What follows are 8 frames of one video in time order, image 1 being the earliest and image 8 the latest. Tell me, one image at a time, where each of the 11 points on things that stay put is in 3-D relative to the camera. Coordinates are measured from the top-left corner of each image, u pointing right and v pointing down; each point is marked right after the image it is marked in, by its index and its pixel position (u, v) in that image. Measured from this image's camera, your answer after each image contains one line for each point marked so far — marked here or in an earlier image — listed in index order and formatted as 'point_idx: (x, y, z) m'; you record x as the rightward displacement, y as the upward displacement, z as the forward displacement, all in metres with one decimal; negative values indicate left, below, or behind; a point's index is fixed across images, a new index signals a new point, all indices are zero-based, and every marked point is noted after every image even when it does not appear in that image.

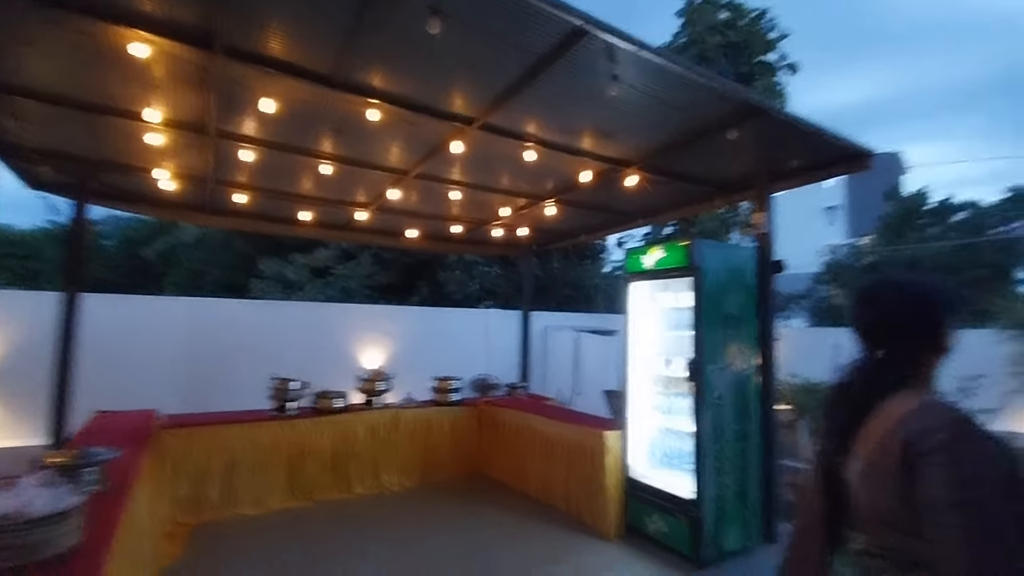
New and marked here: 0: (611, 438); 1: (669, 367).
0: (+1.0, -1.5, +4.7) m
1: (+1.6, -0.8, +4.9) m
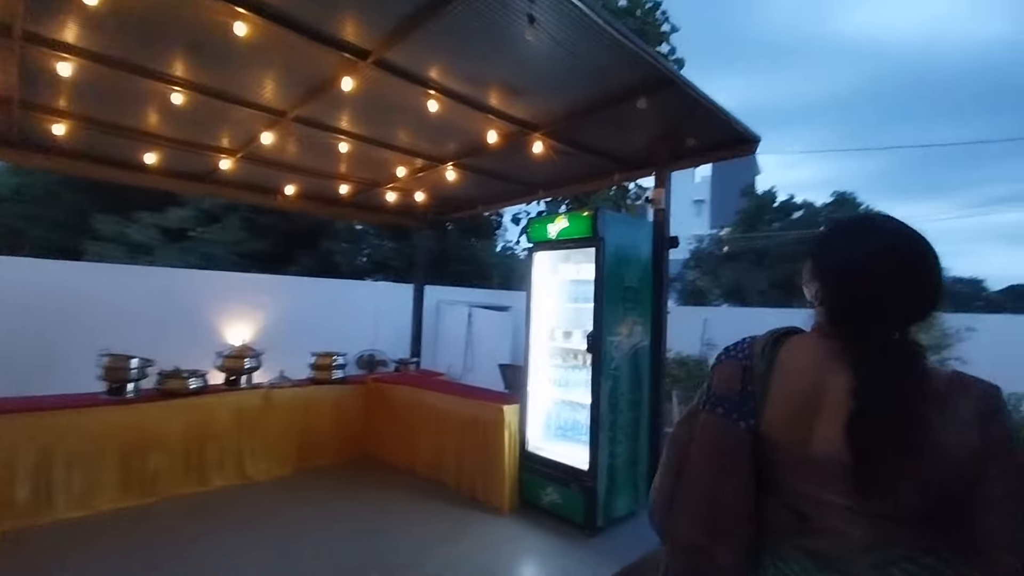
0: (0.0, -1.2, +4.6) m
1: (+0.6, -0.5, +4.8) m
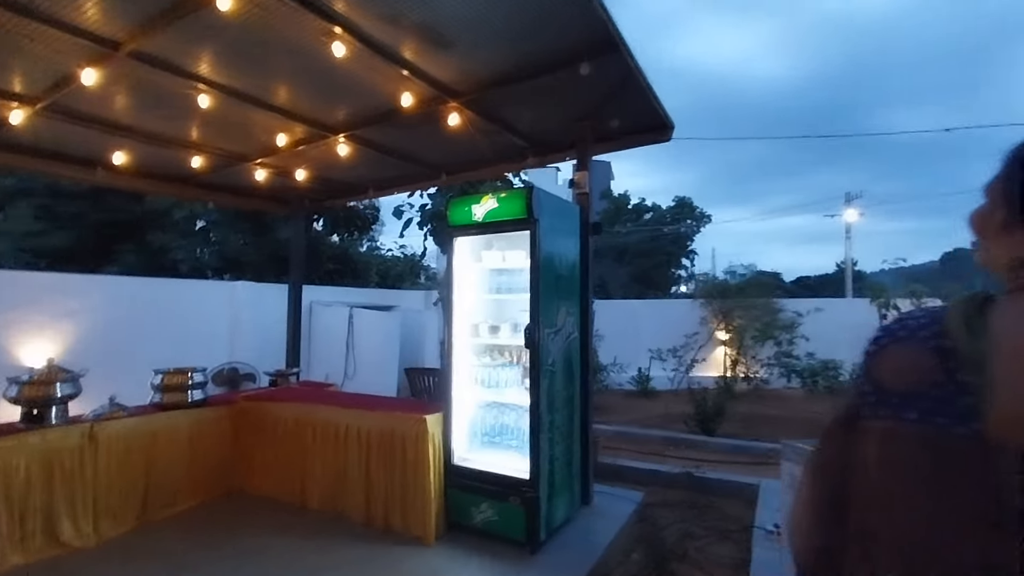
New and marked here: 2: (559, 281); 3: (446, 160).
0: (-0.7, -1.1, +3.9) m
1: (-0.1, -0.4, +4.3) m
2: (+0.4, +0.1, +4.1) m
3: (-0.8, +1.5, +5.7) m
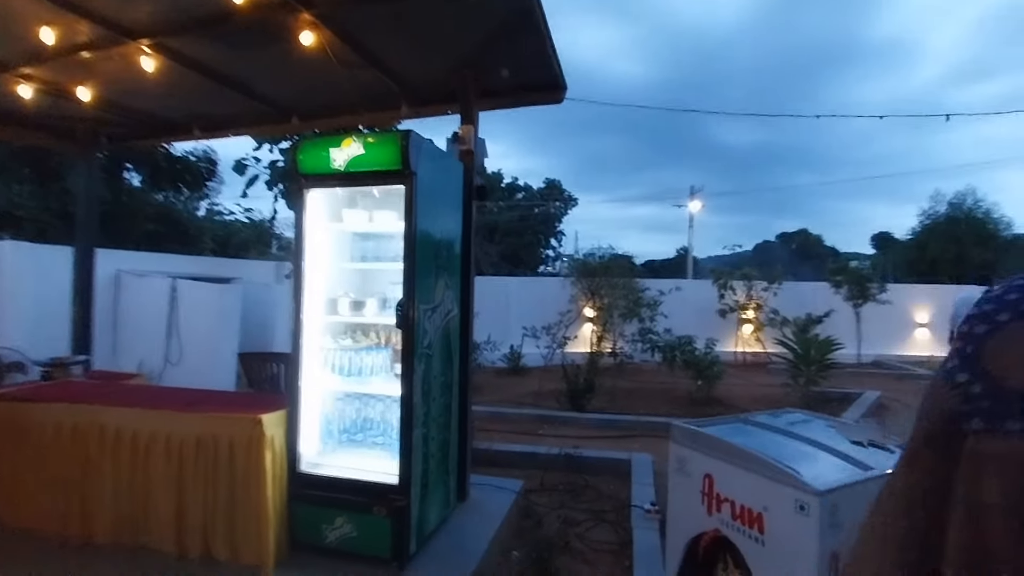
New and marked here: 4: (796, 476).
0: (-1.5, -0.9, +3.1) m
1: (-1.1, -0.2, +3.6) m
2: (-0.5, +0.3, +3.5) m
3: (-2.0, +1.8, +4.6) m
4: (+1.4, -1.0, +2.4) m
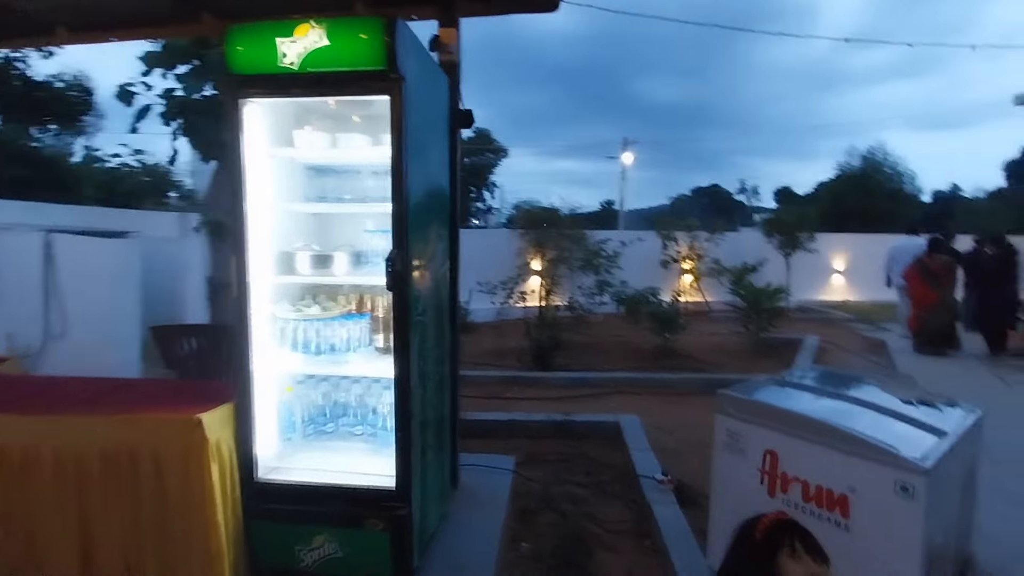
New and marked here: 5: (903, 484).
0: (-1.4, -0.6, +2.3) m
1: (-1.1, +0.1, +2.8) m
2: (-0.5, +0.6, +2.7) m
3: (-2.2, +2.2, +3.5) m
4: (+1.7, -0.7, +2.1) m
5: (+1.7, -0.8, +2.1) m
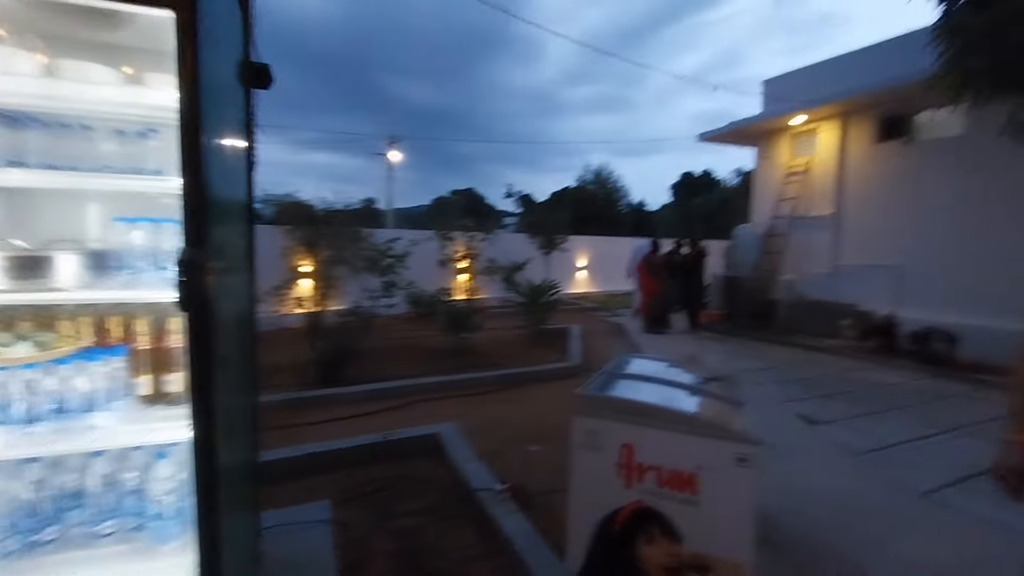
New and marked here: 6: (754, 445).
0: (-1.7, -0.7, +1.1) m
1: (-1.7, 0.0, +1.7) m
2: (-1.1, +0.5, +1.9) m
3: (-3.0, +2.0, +1.8) m
4: (+1.1, -0.7, +2.4) m
5: (+1.1, -0.8, +2.4) m
6: (+1.2, -0.8, +2.3) m
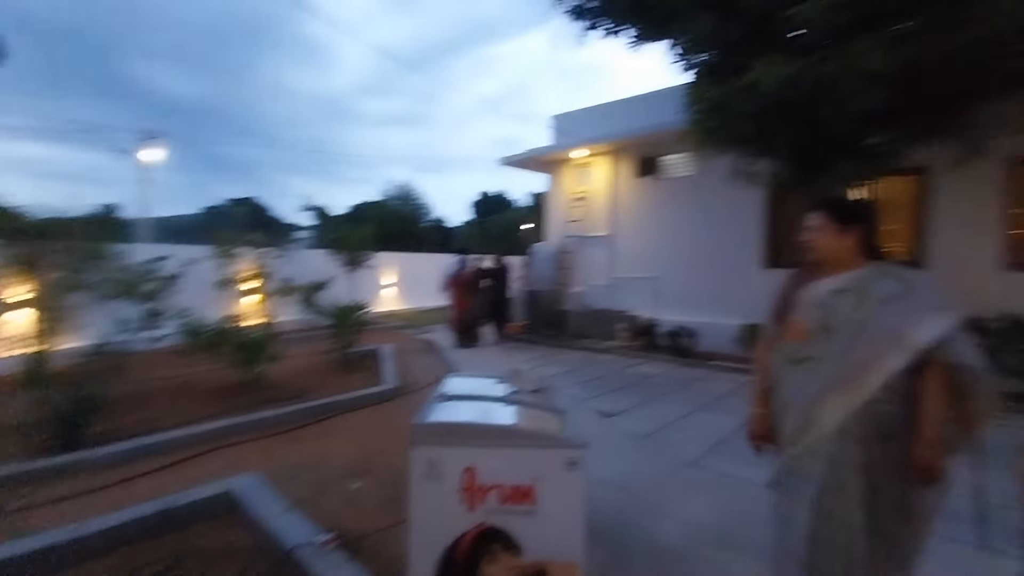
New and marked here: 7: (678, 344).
0: (-1.8, -0.9, +0.3) m
1: (-2.0, -0.1, +0.9) m
2: (-1.6, +0.4, +1.3) m
3: (-3.4, +1.8, +0.5) m
4: (+0.3, -0.8, +2.6) m
5: (+0.3, -0.9, +2.6) m
6: (+0.4, -0.8, +2.6) m
7: (+3.2, -1.1, +9.2) m
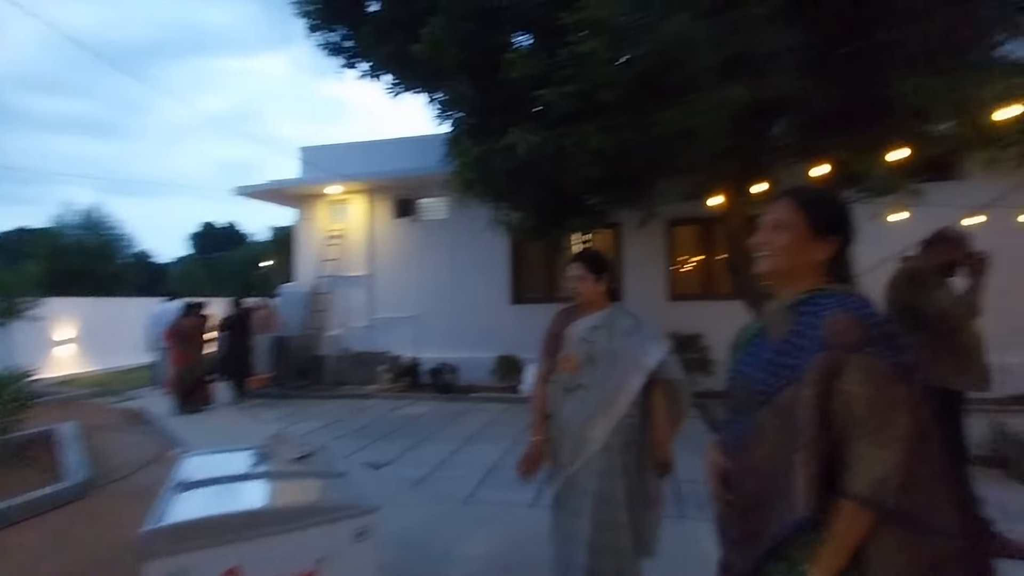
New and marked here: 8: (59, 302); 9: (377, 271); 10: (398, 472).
0: (-1.5, -0.9, -0.7) m
1: (-2.0, -0.3, -0.2) m
2: (-1.9, +0.2, +0.3) m
3: (-3.1, +1.7, -1.1) m
4: (-0.8, -1.0, +2.3) m
5: (-0.7, -1.2, +2.3) m
6: (-0.7, -1.1, +2.3) m
7: (-1.4, -1.8, +9.5) m
8: (-12.0, -0.3, +12.9) m
9: (-3.0, +0.4, +10.7) m
10: (-1.3, -2.0, +5.4) m
